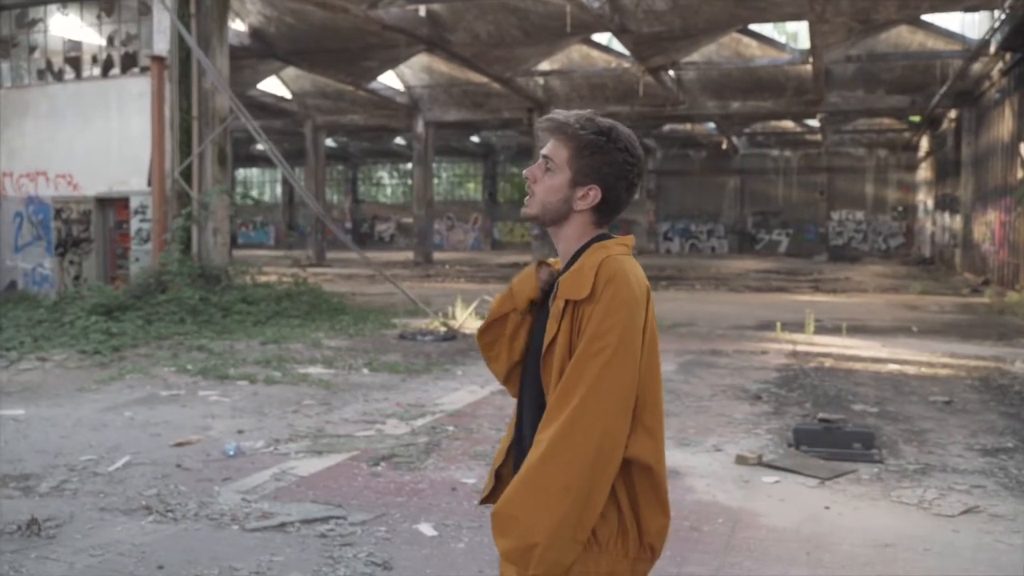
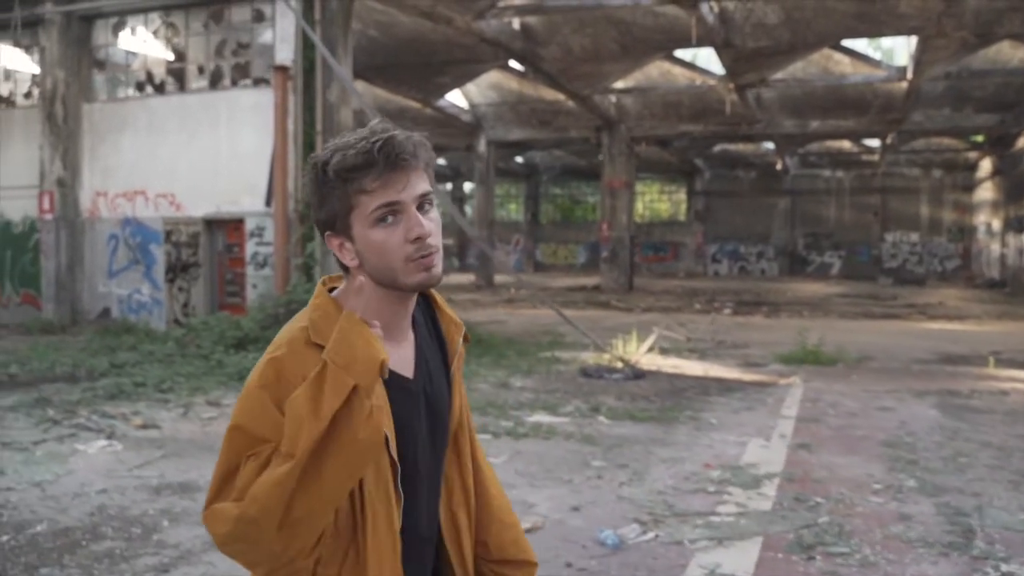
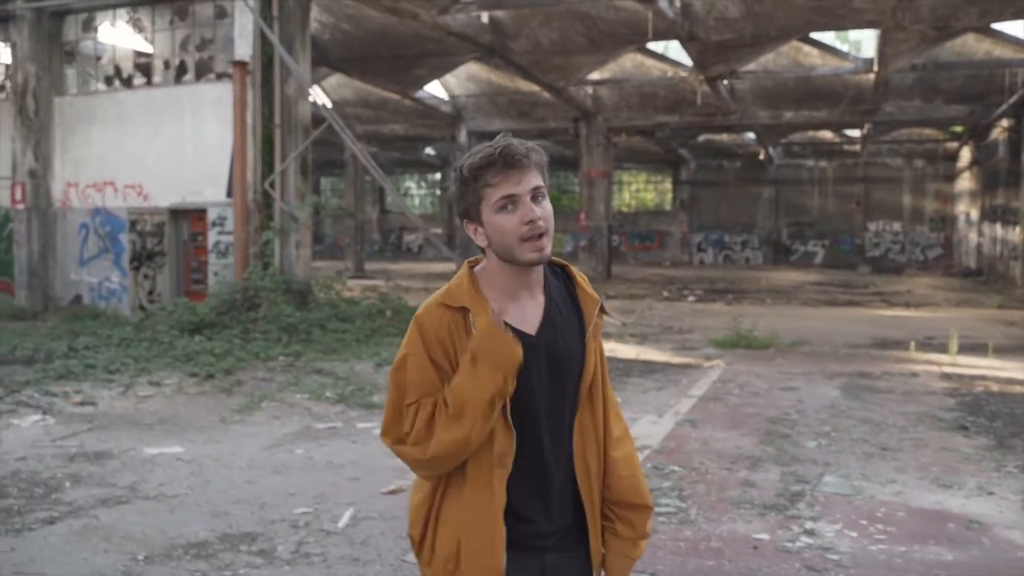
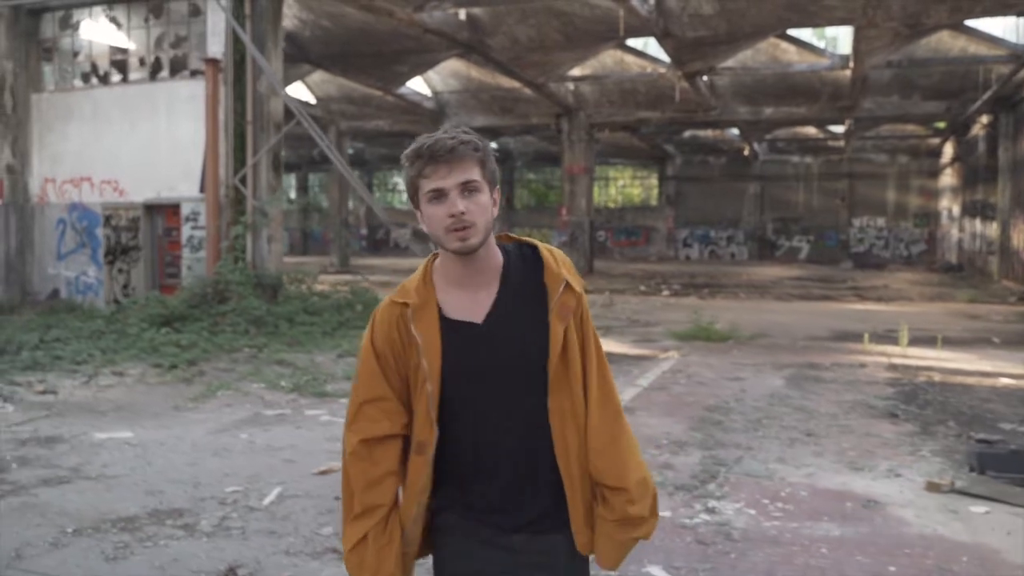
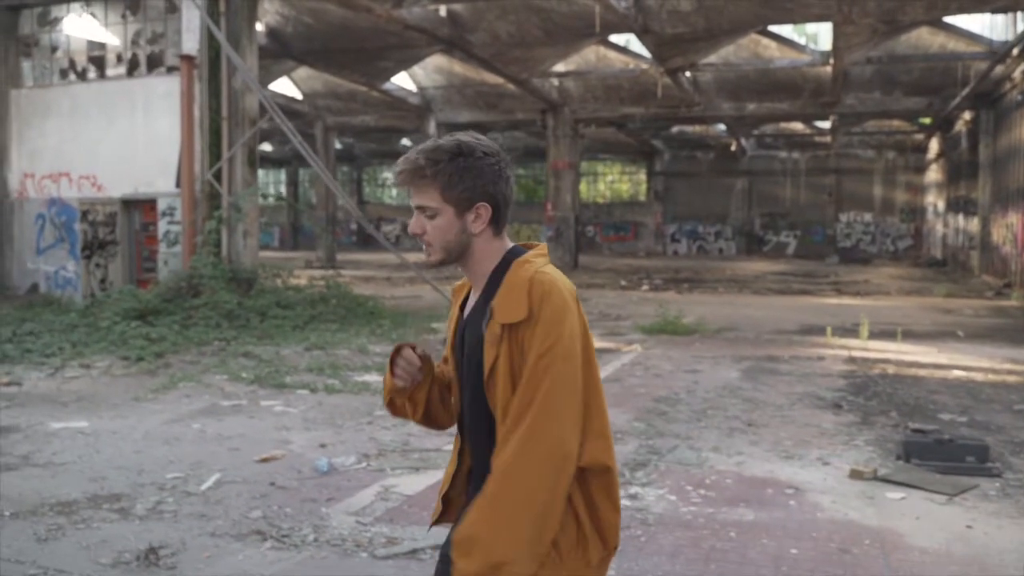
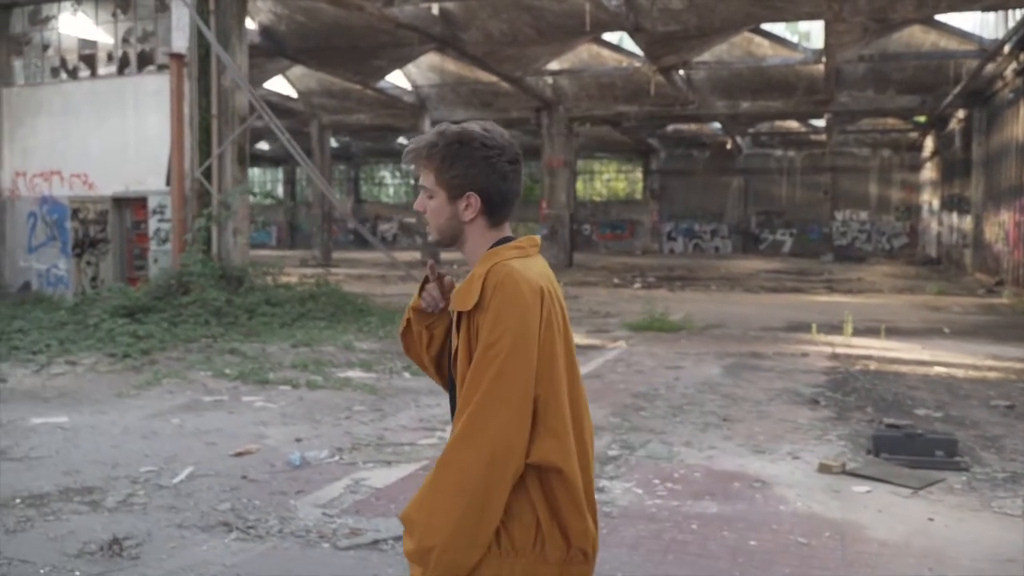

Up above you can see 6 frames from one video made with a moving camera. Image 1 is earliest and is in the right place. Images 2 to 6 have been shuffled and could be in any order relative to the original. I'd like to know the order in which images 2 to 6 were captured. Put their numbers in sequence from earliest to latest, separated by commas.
6, 5, 4, 3, 2
